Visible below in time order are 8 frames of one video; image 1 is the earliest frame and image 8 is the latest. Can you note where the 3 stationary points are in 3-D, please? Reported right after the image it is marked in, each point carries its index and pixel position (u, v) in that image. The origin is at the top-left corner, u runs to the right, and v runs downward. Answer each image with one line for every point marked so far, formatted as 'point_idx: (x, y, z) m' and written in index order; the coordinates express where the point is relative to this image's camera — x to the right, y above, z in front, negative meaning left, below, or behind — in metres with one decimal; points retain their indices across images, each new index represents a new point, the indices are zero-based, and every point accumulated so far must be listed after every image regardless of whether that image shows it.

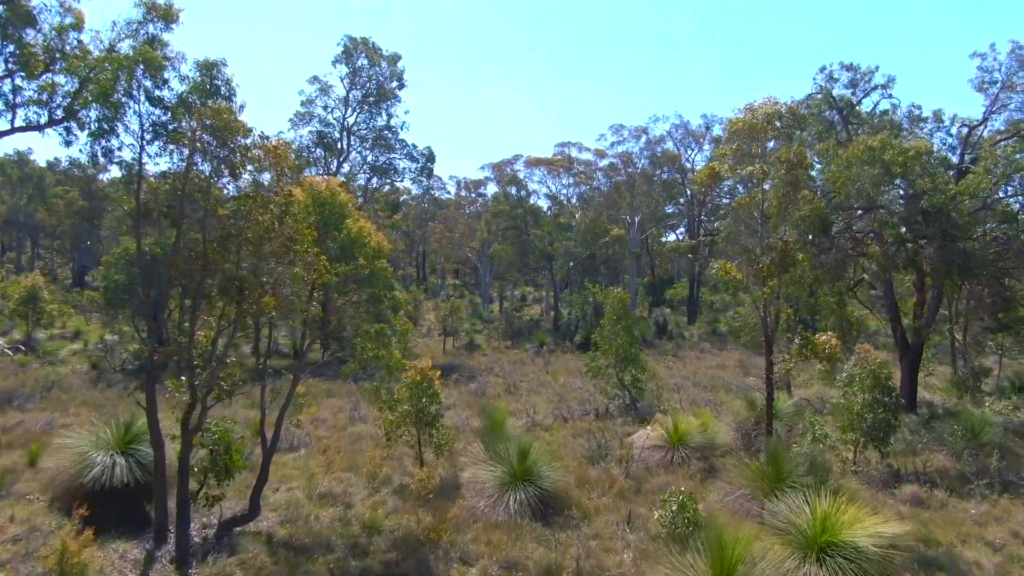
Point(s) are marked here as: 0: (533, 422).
0: (+0.3, -2.2, +12.8) m
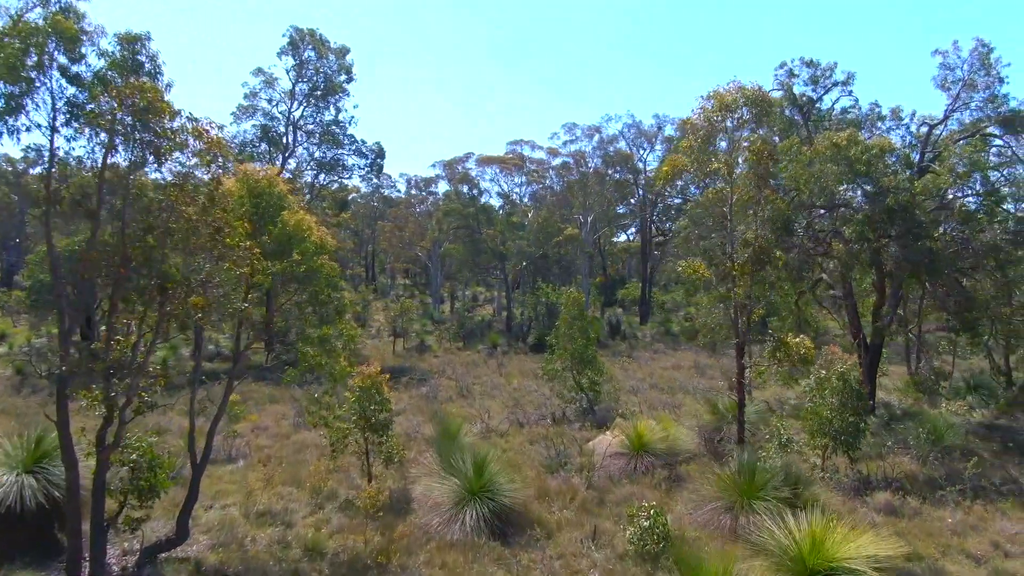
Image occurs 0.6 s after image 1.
0: (-0.4, -2.2, +12.2) m
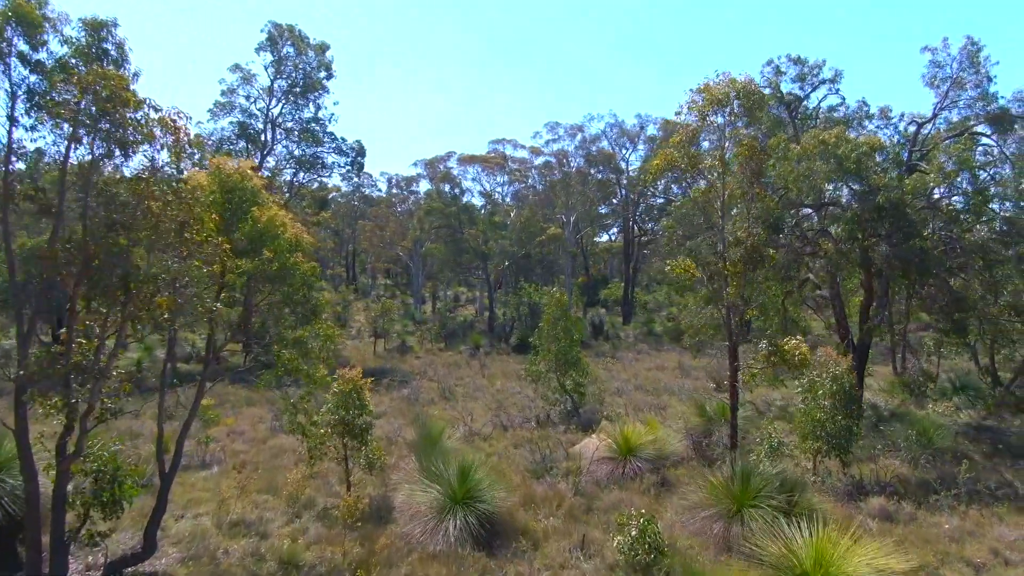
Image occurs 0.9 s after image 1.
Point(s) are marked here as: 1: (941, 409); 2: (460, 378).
0: (-0.6, -2.2, +12.0) m
1: (+6.8, -1.9, +12.5) m
2: (-1.3, -2.2, +19.4) m
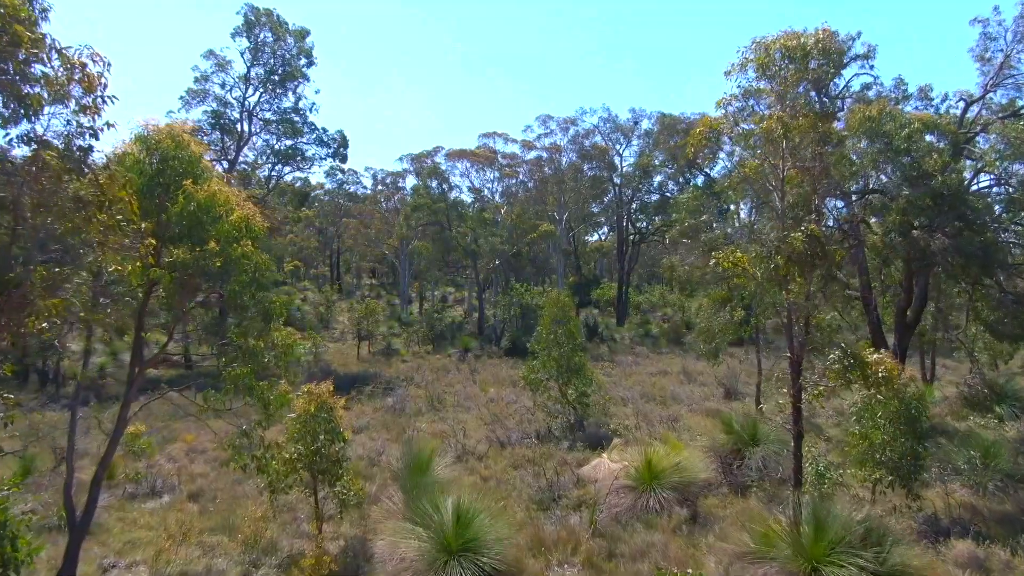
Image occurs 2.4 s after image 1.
0: (-0.7, -2.2, +10.5) m
1: (+6.8, -1.9, +11.2) m
2: (-1.4, -2.2, +18.0) m
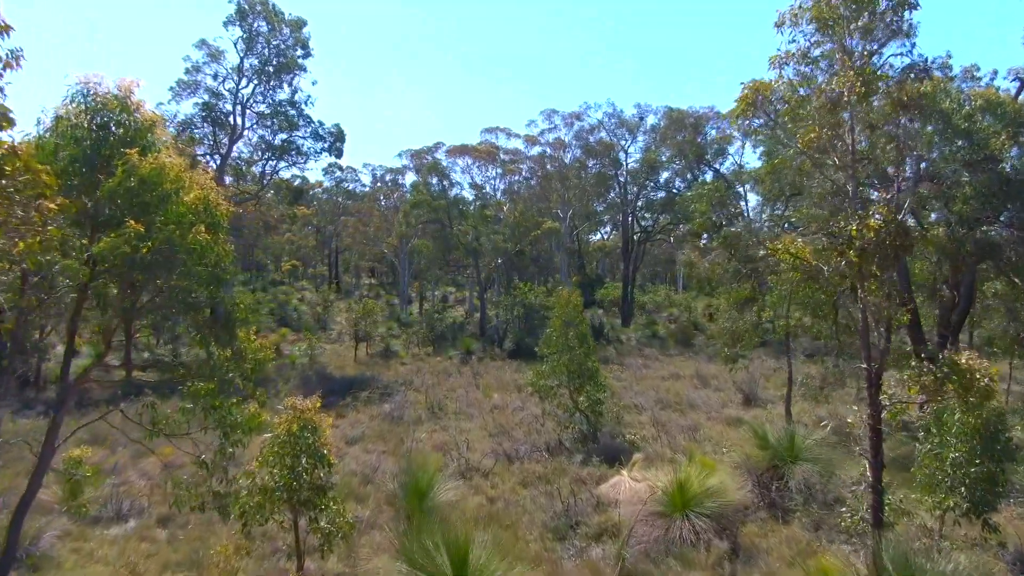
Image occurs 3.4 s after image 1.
0: (-0.6, -2.2, +9.5) m
1: (+6.9, -1.9, +10.2) m
2: (-1.3, -2.2, +17.0) m
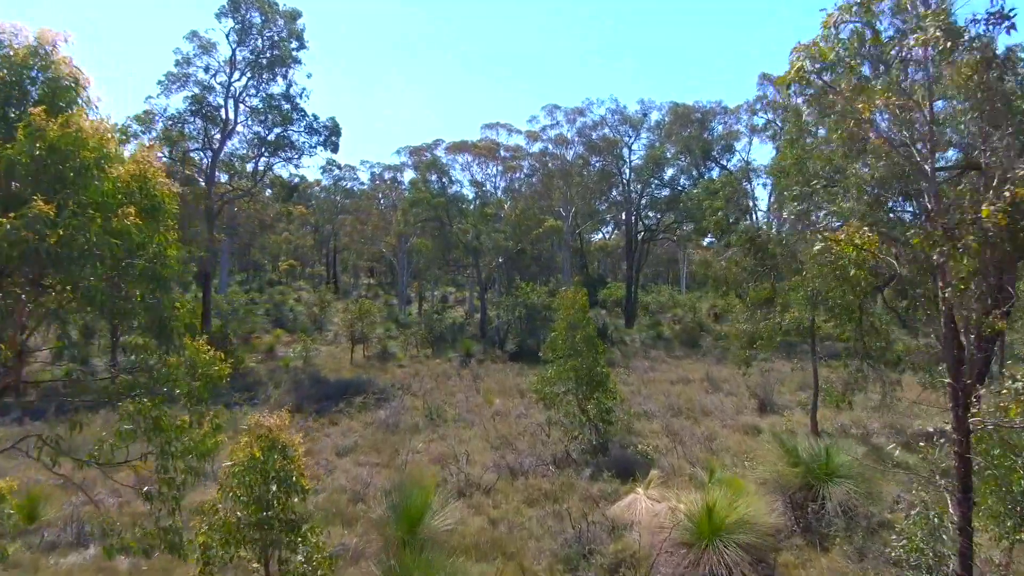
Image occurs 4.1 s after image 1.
0: (-0.5, -2.2, +8.7) m
1: (+7.0, -1.9, +9.4) m
2: (-1.3, -2.2, +16.2) m
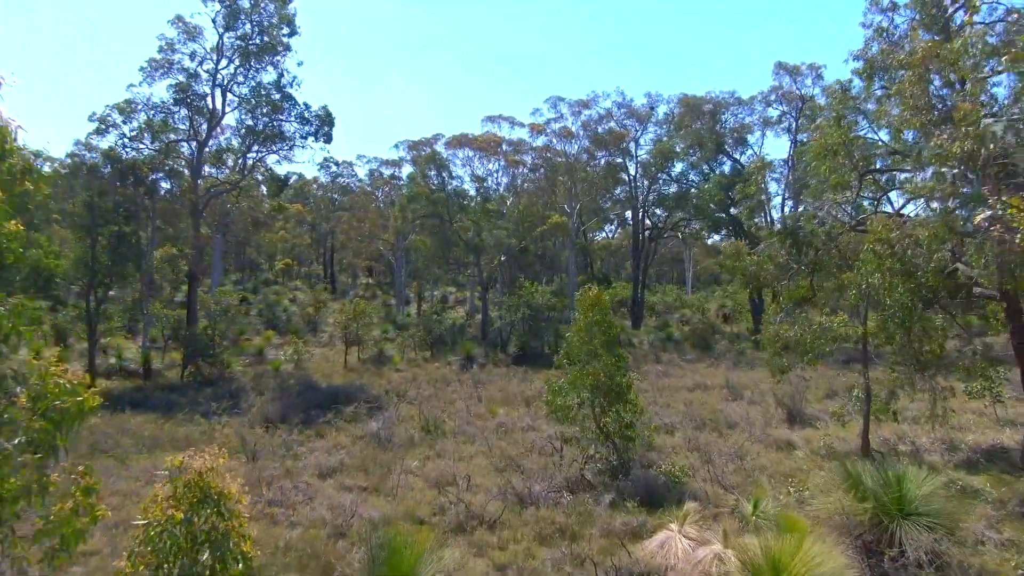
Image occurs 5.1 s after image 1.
0: (-0.4, -2.1, +7.4) m
1: (+7.0, -1.9, +8.1) m
2: (-1.2, -2.2, +14.9) m
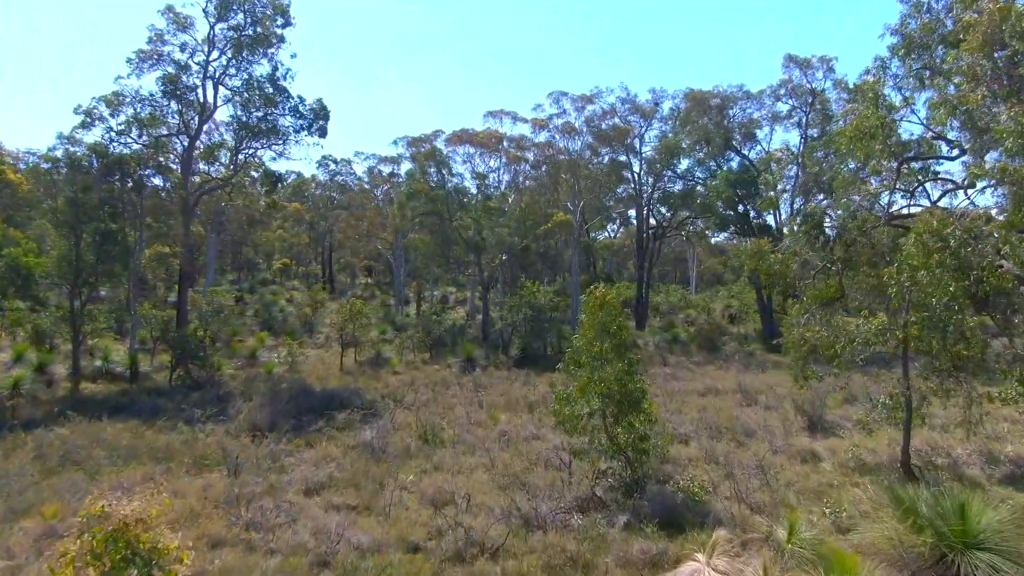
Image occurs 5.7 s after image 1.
0: (-0.4, -2.1, +6.6) m
1: (+7.1, -1.9, +7.3) m
2: (-1.2, -2.2, +14.1) m
